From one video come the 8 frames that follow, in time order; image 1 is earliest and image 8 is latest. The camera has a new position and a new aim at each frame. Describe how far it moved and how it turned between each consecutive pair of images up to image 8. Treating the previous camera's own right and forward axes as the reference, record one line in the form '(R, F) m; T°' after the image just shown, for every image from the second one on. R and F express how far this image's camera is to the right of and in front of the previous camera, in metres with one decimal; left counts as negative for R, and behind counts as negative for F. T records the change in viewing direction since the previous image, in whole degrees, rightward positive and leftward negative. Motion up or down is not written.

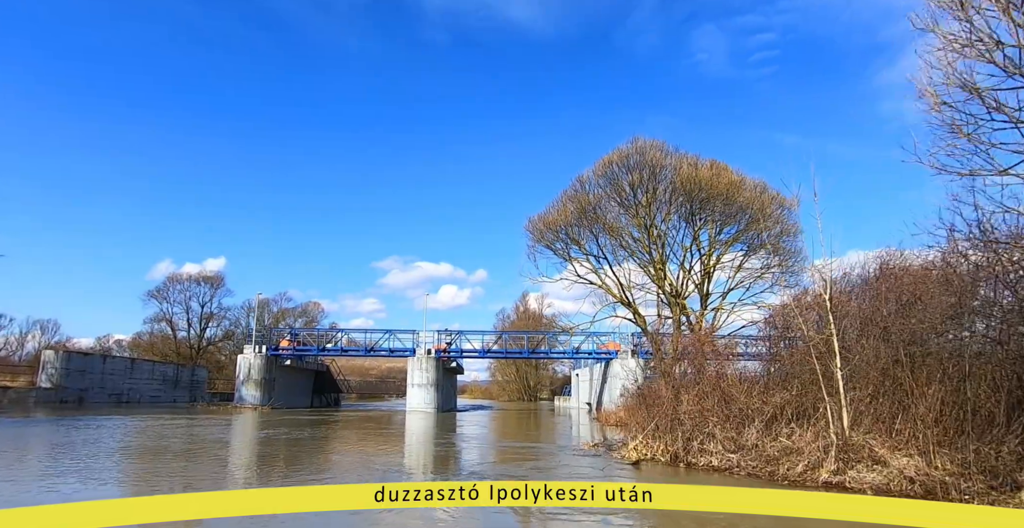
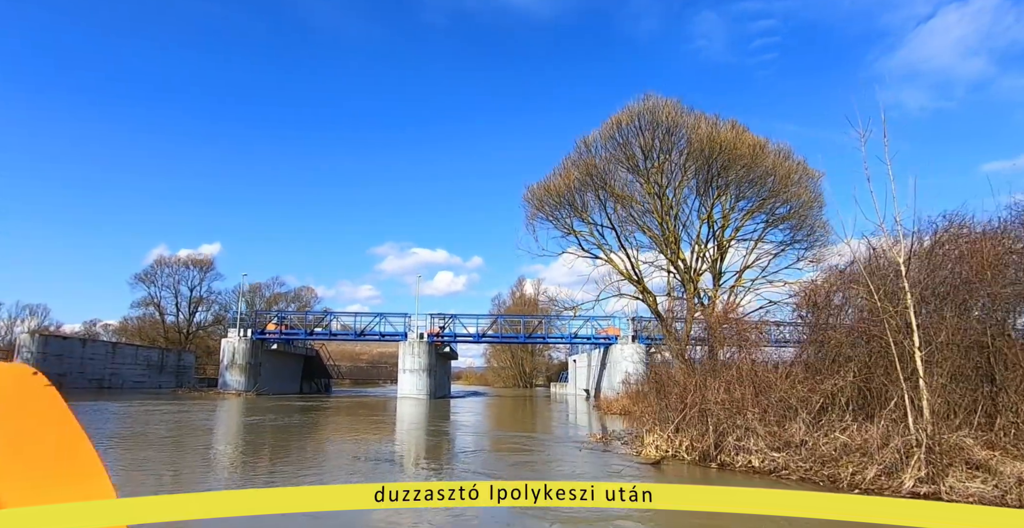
(0.0, +1.2) m; 0°
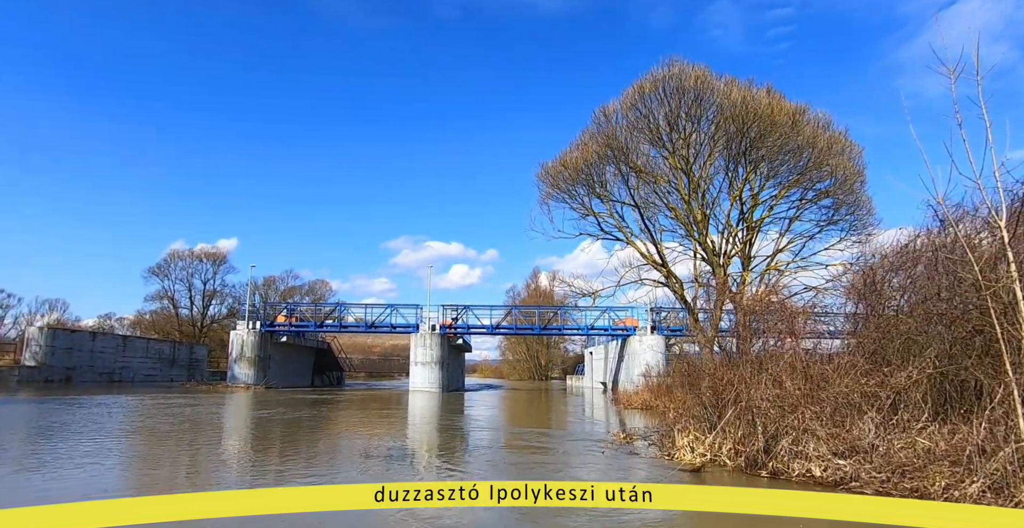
(0.0, +0.8) m; -1°
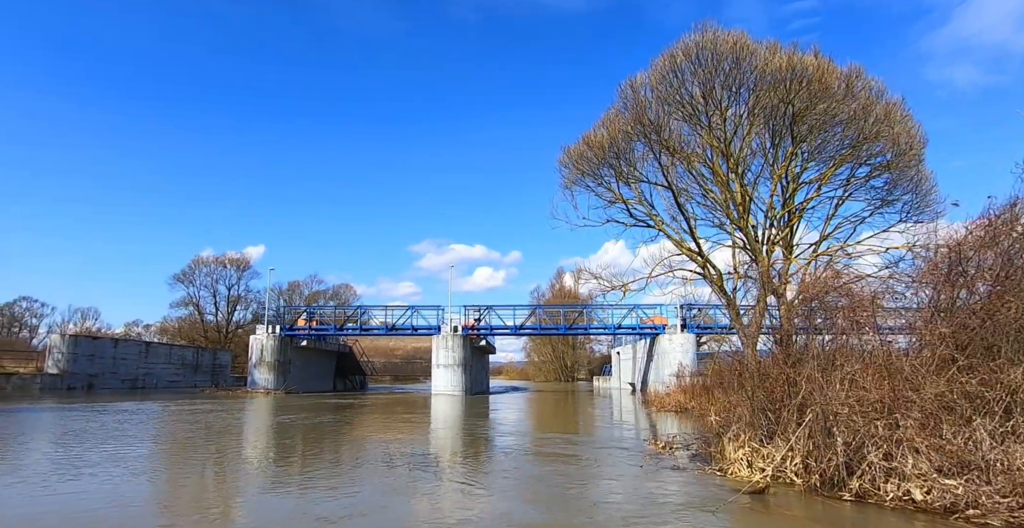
(0.0, +0.8) m; -2°
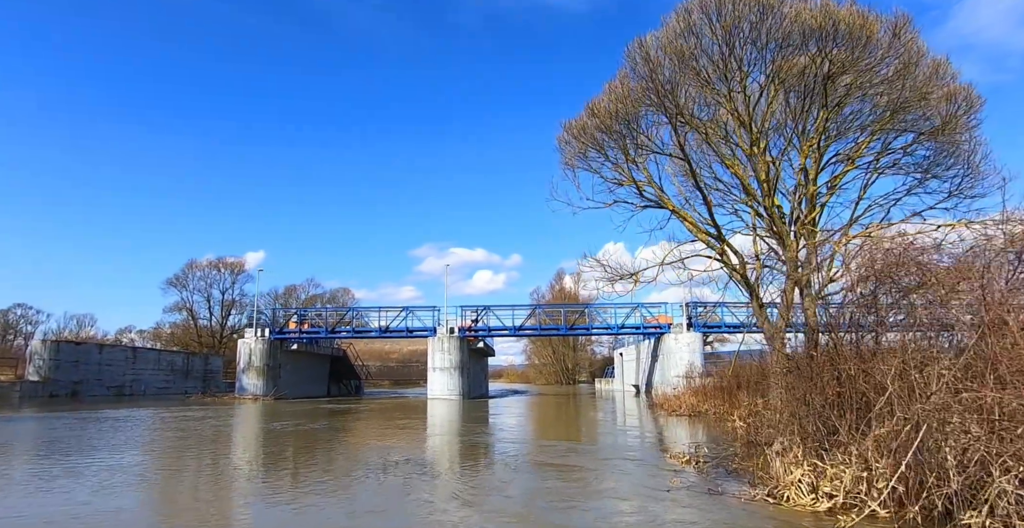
(+0.1, +1.0) m; 0°
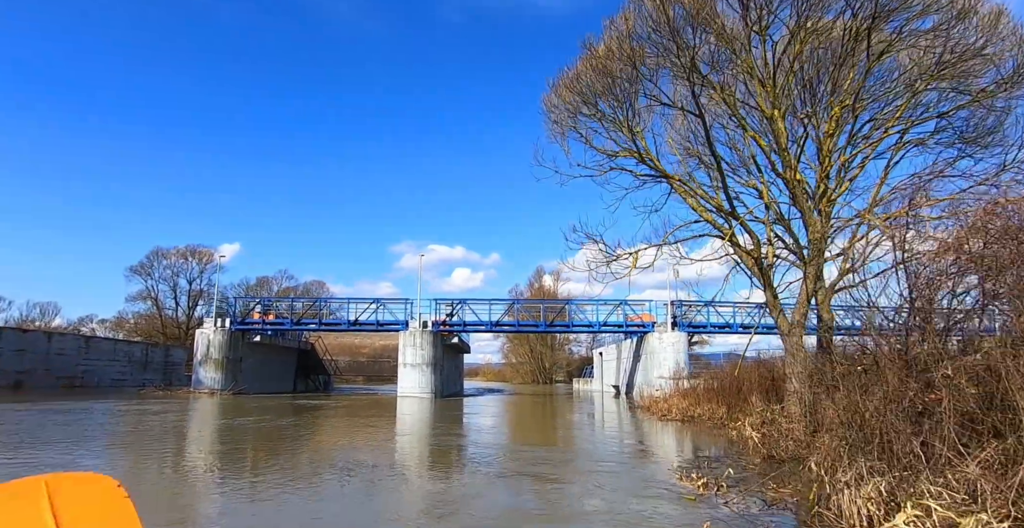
(0.0, +1.3) m; +2°
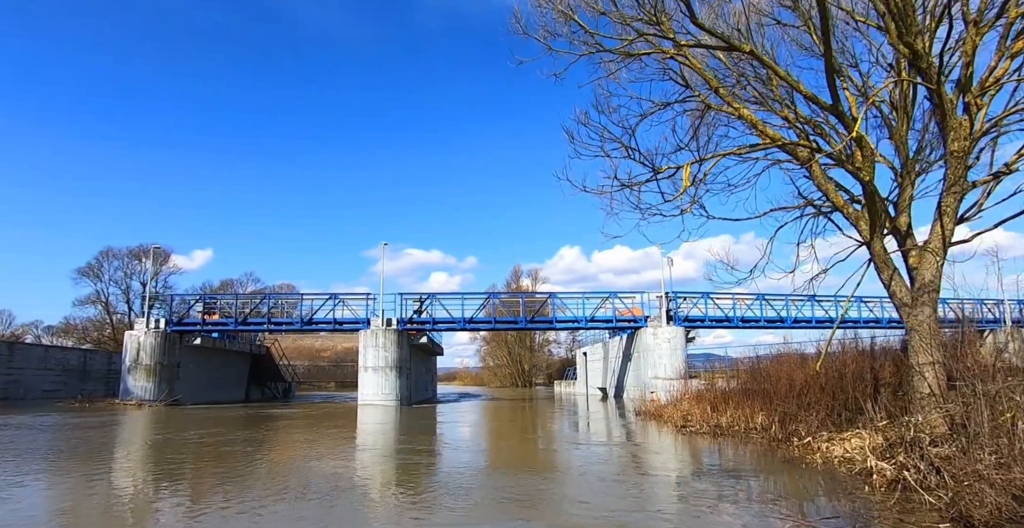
(+0.1, +2.7) m; +2°
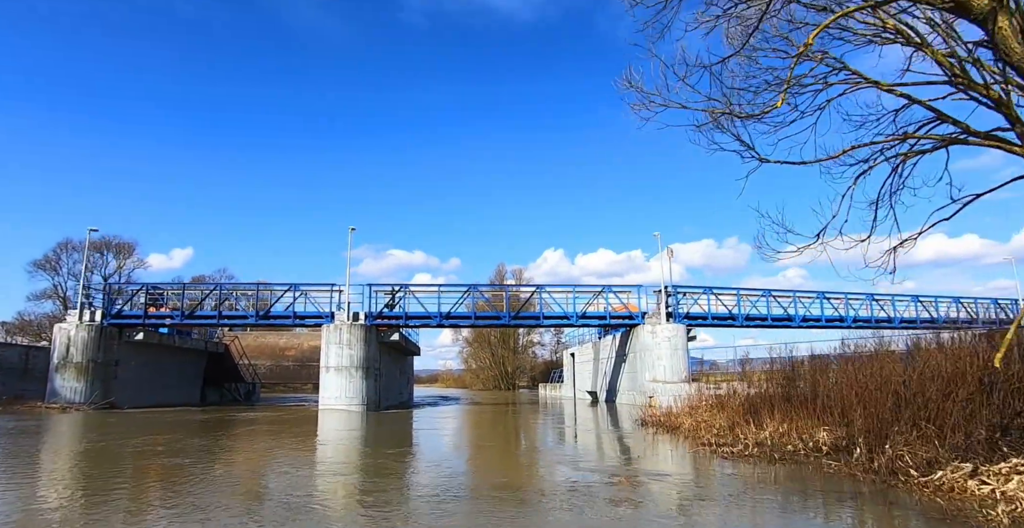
(0.0, +2.2) m; +1°
